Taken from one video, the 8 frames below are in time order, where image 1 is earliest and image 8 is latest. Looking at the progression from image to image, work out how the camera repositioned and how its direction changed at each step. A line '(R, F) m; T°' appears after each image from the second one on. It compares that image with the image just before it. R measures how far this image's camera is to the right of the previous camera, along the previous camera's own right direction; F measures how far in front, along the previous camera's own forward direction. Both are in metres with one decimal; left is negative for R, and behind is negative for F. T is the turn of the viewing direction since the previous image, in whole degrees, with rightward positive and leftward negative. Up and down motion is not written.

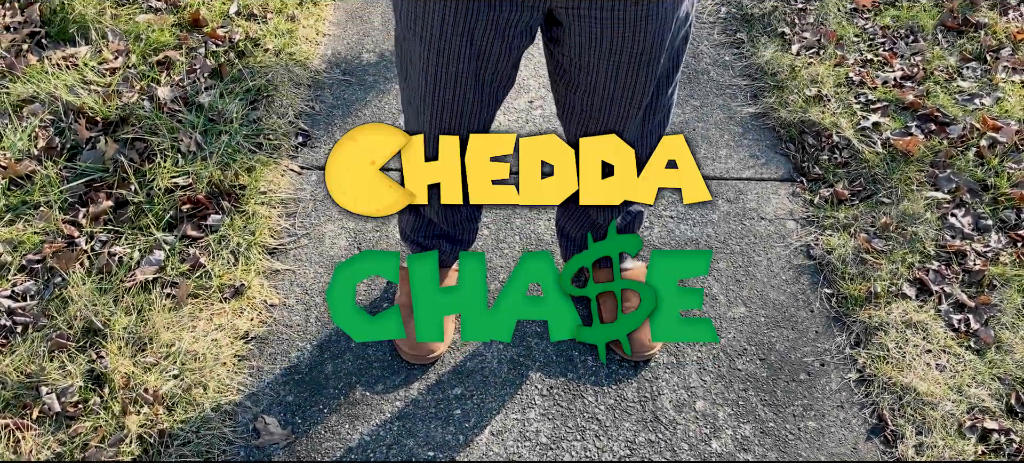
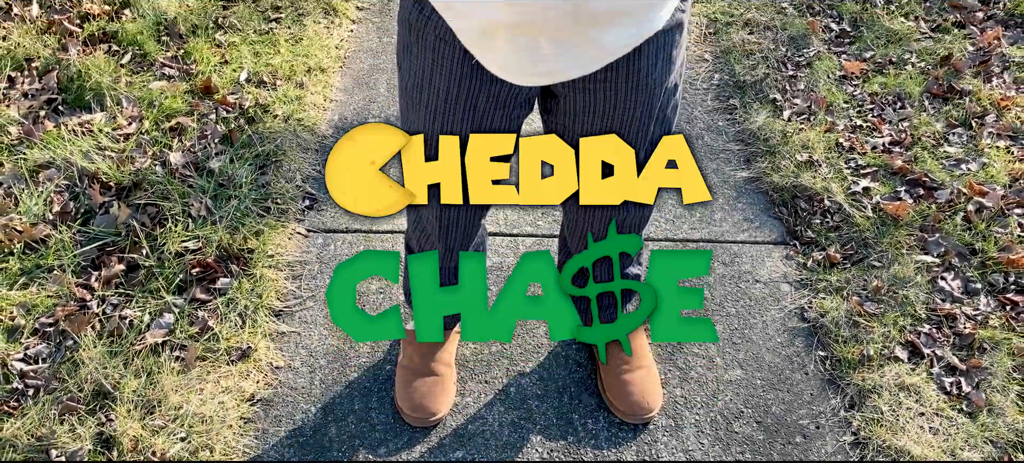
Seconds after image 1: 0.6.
(0.0, 0.0) m; 0°
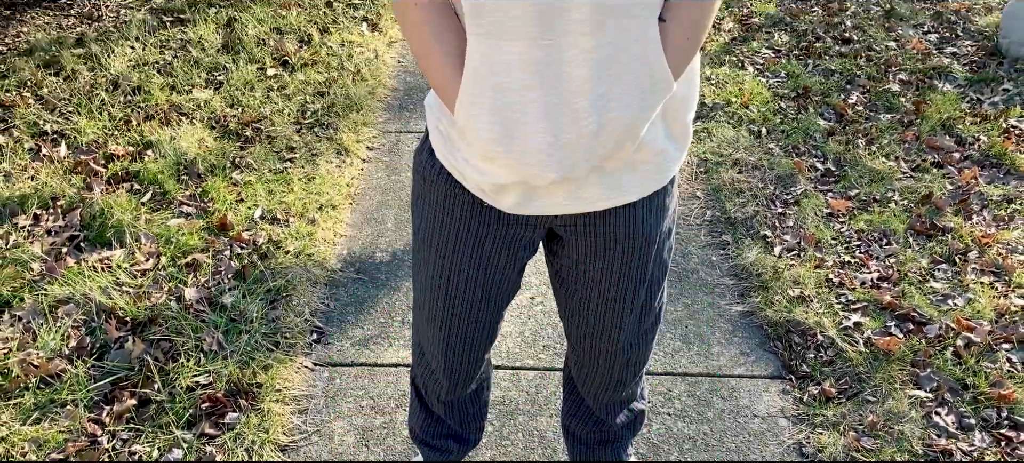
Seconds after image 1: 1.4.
(0.0, -0.1) m; 0°
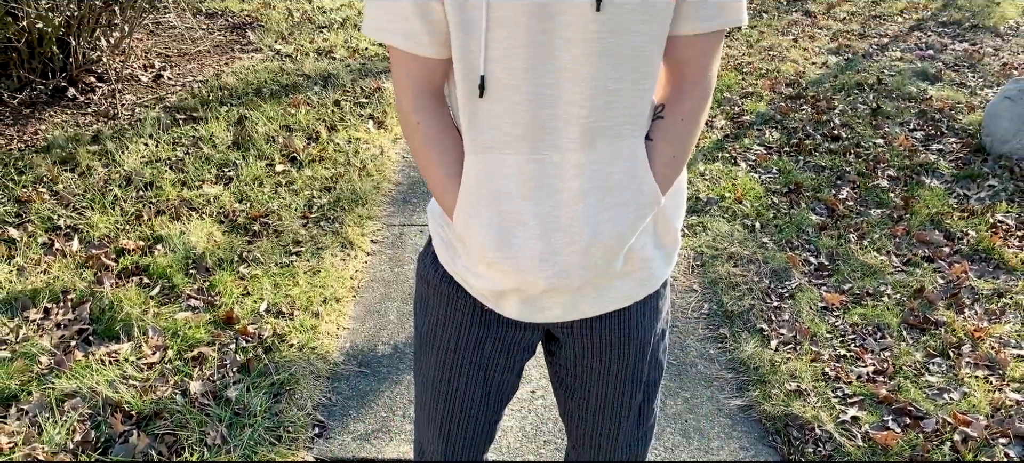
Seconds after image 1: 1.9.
(0.0, -0.1) m; 0°
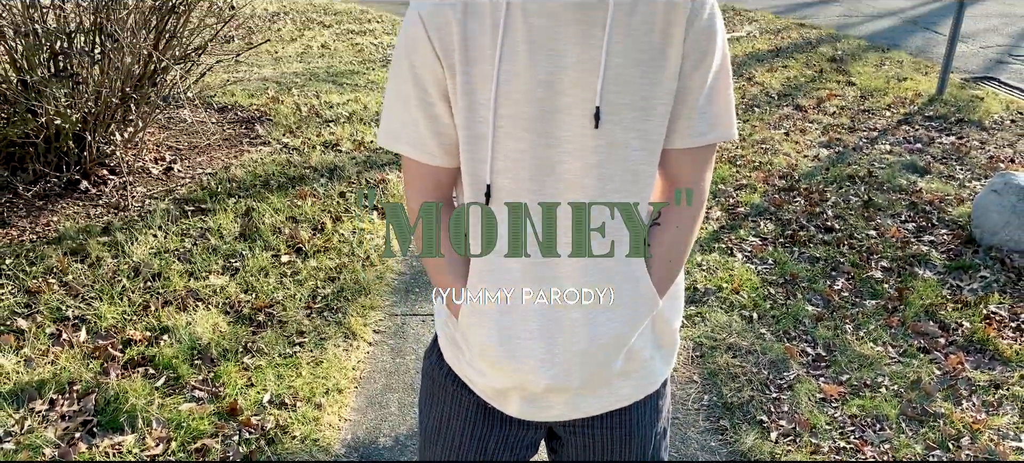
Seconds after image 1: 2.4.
(0.0, -0.1) m; 0°
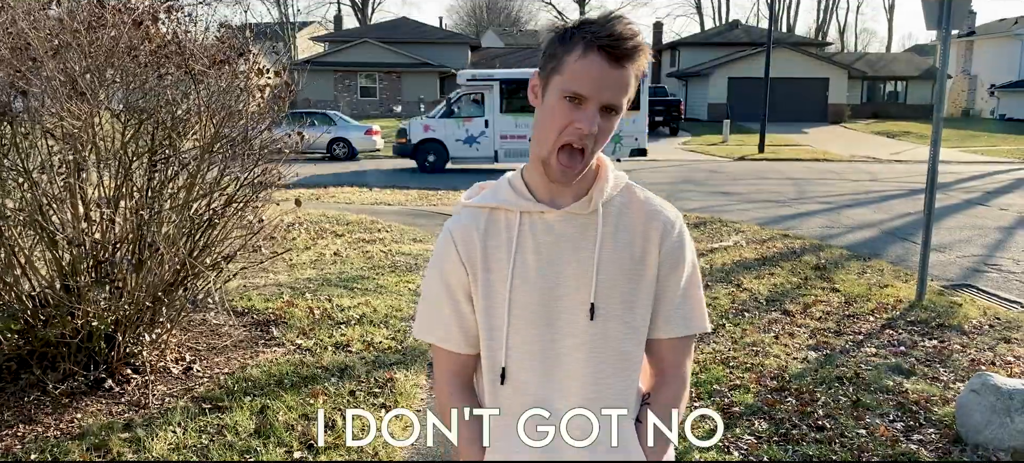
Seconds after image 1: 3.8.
(0.0, -0.3) m; 0°
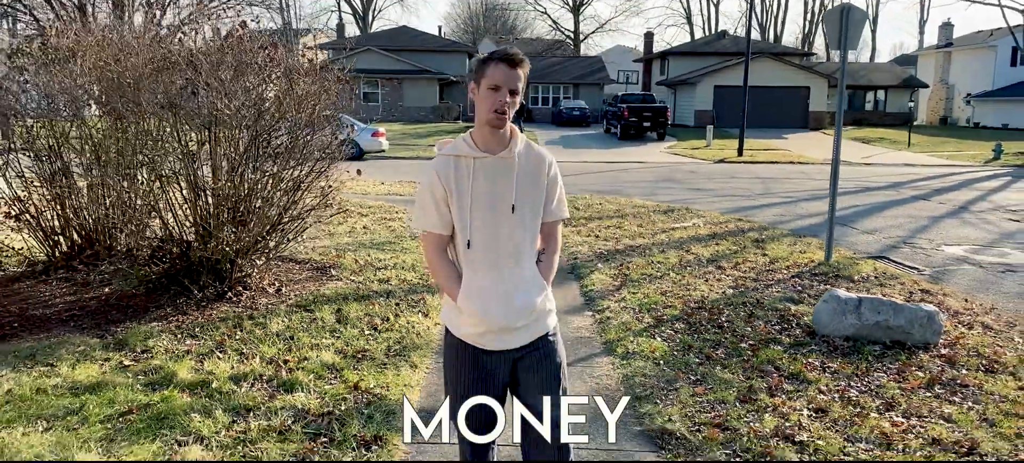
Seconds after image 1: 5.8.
(0.0, -1.8) m; 0°
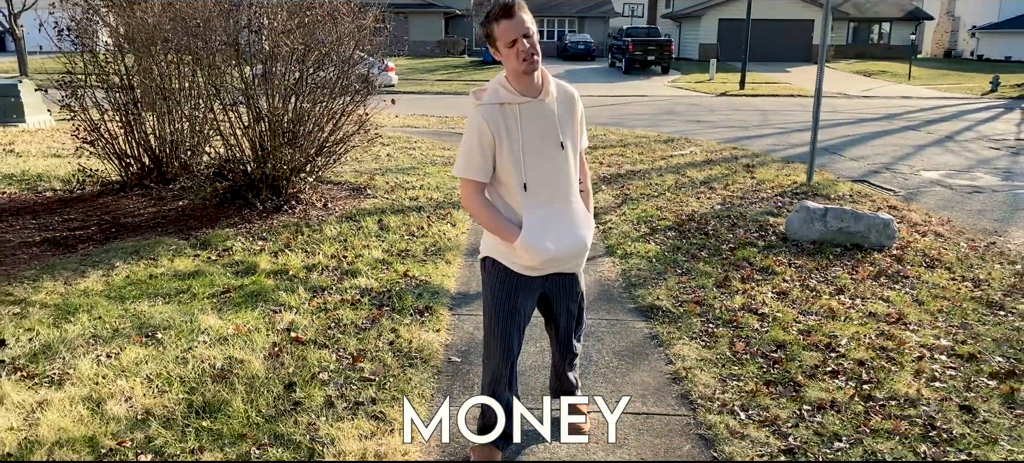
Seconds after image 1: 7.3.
(-0.1, -0.9) m; 0°
